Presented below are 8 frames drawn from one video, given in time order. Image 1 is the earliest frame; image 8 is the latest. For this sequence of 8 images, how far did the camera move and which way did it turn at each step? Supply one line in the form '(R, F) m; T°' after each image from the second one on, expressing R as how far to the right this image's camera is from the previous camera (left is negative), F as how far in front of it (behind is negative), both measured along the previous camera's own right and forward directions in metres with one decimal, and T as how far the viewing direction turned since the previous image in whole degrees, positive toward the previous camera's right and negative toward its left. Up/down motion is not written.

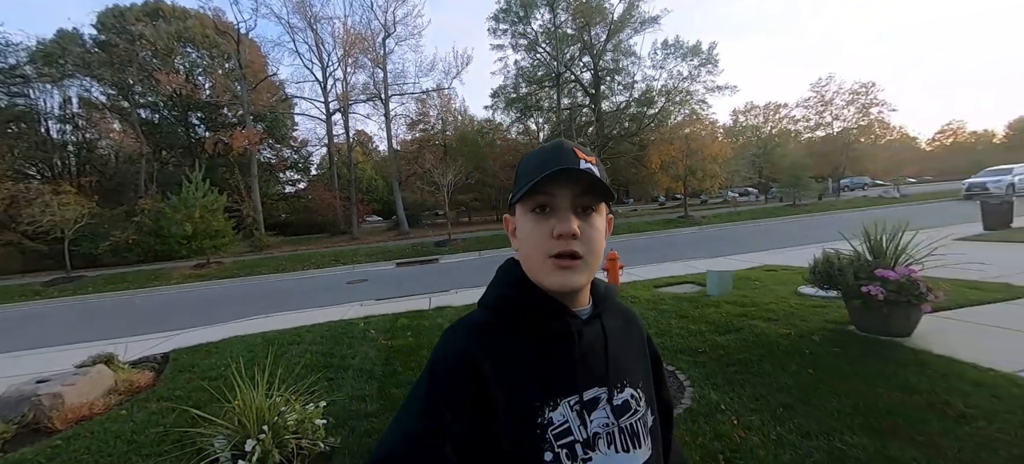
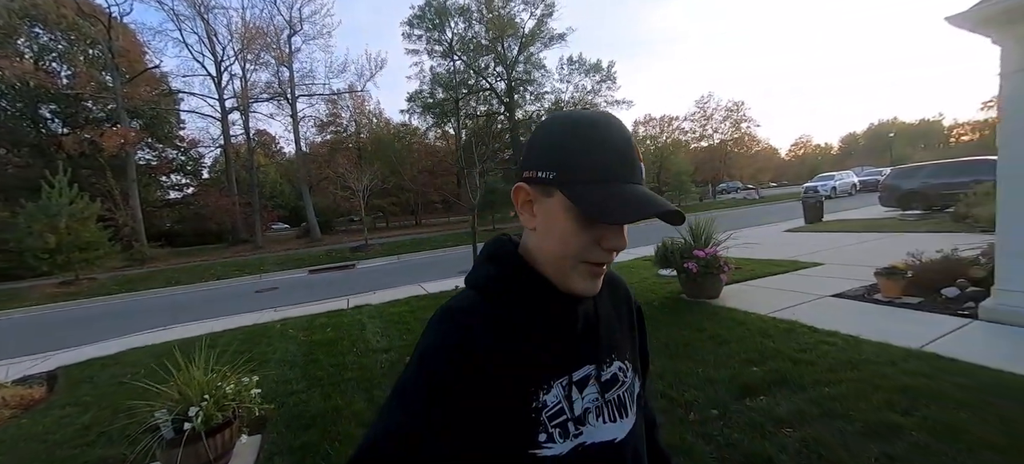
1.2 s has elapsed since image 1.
(+0.1, -0.8) m; +11°
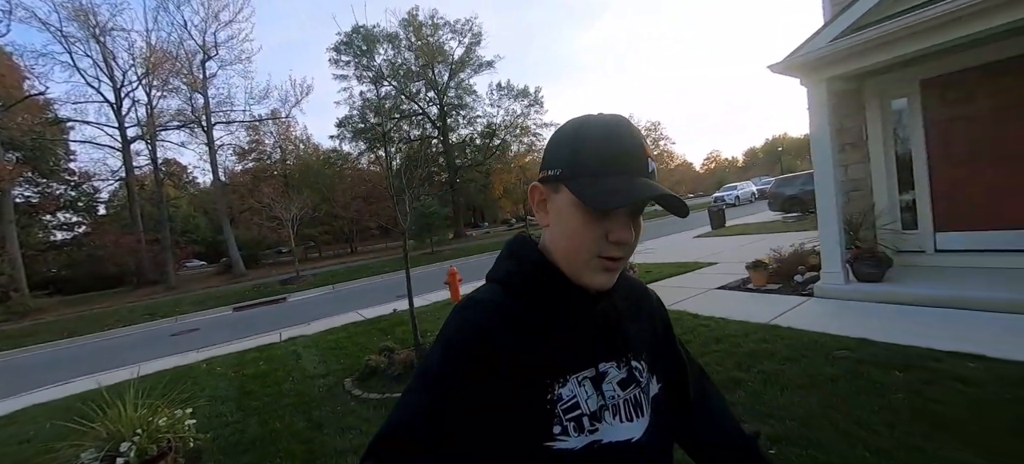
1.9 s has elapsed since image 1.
(+0.2, -0.5) m; +8°
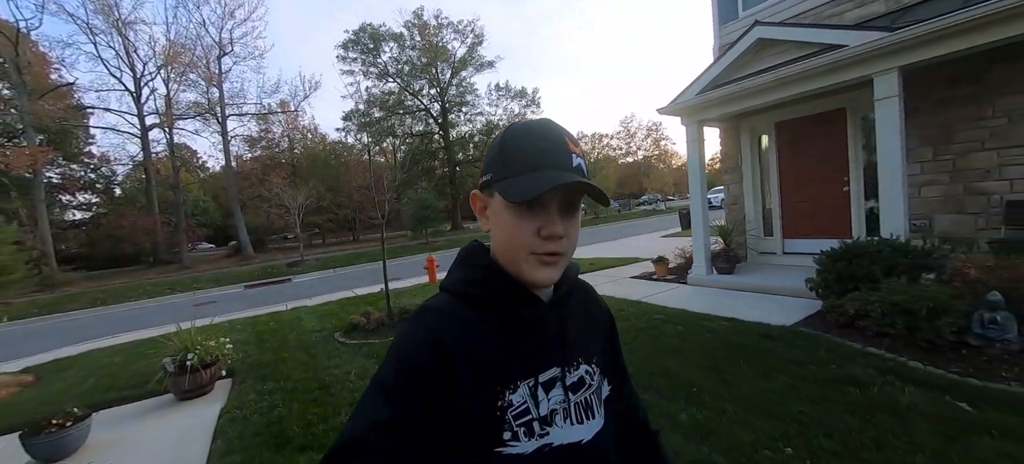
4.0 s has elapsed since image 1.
(+0.9, -1.6) m; -1°
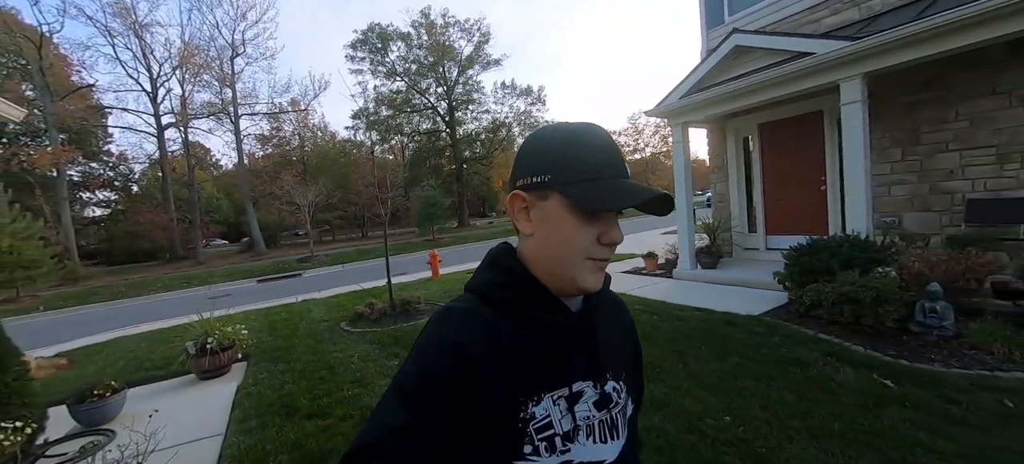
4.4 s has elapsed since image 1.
(+0.2, -0.4) m; -1°
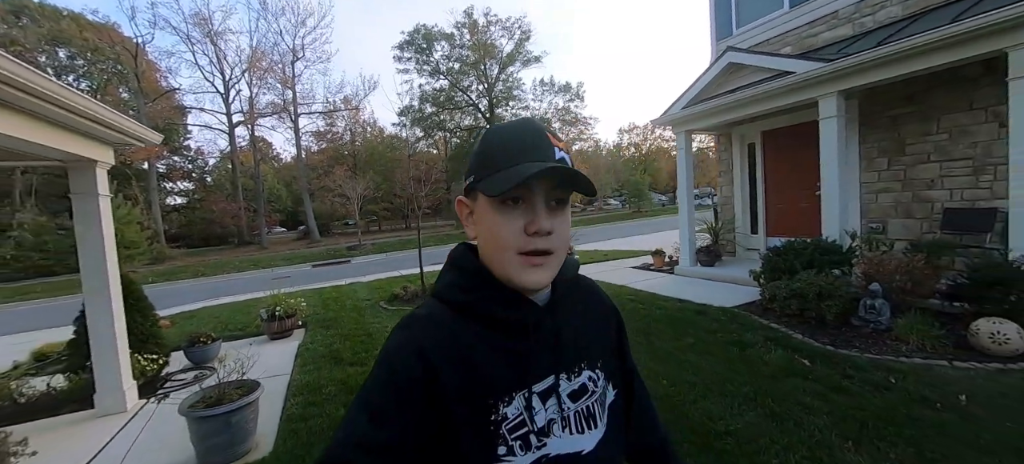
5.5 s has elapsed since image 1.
(+0.5, -0.8) m; -6°
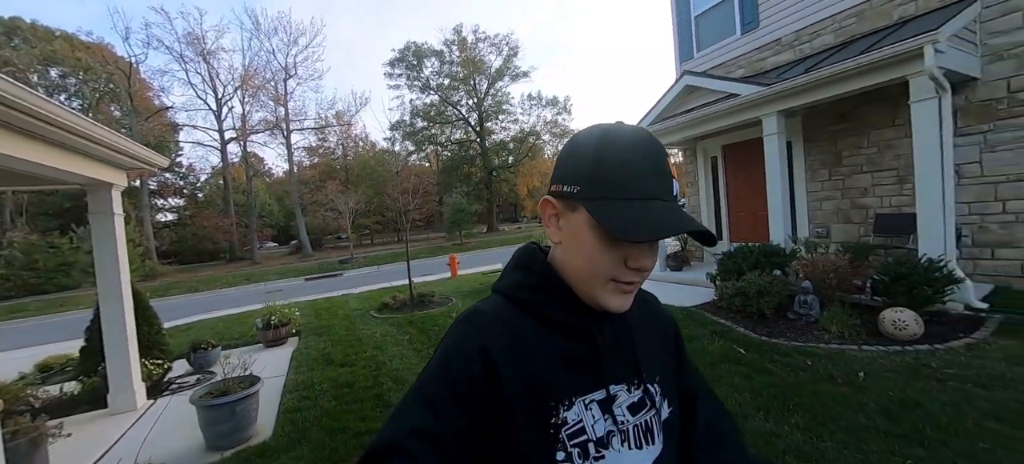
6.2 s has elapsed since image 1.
(+0.2, -0.5) m; +1°
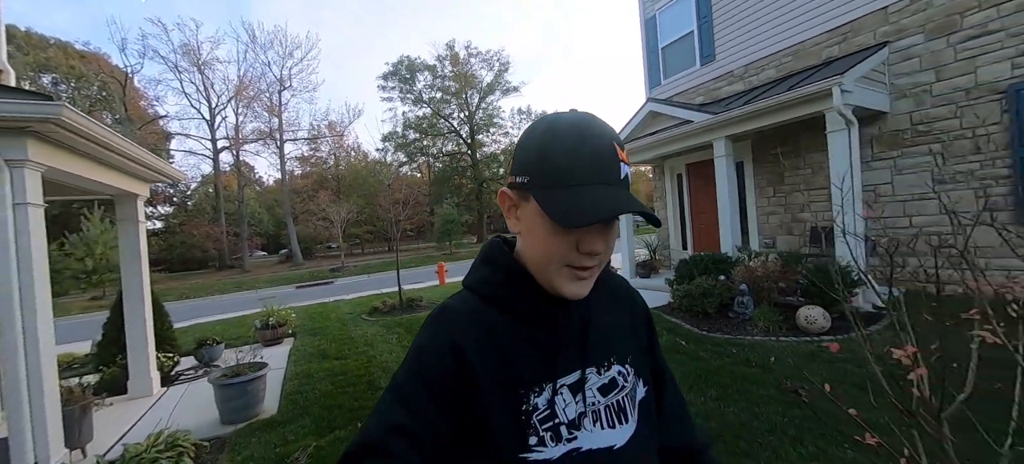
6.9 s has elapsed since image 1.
(+0.2, -0.7) m; +1°
